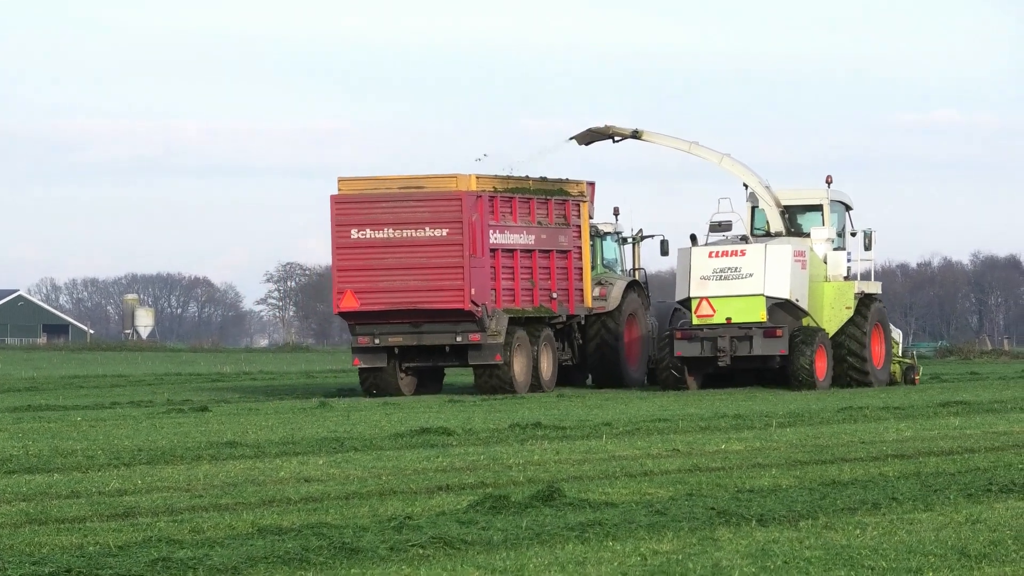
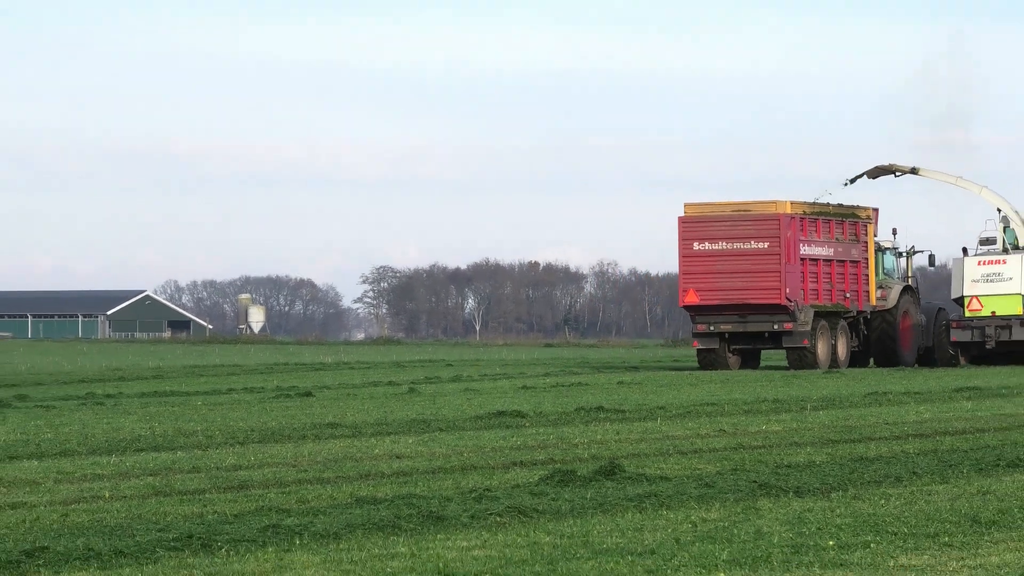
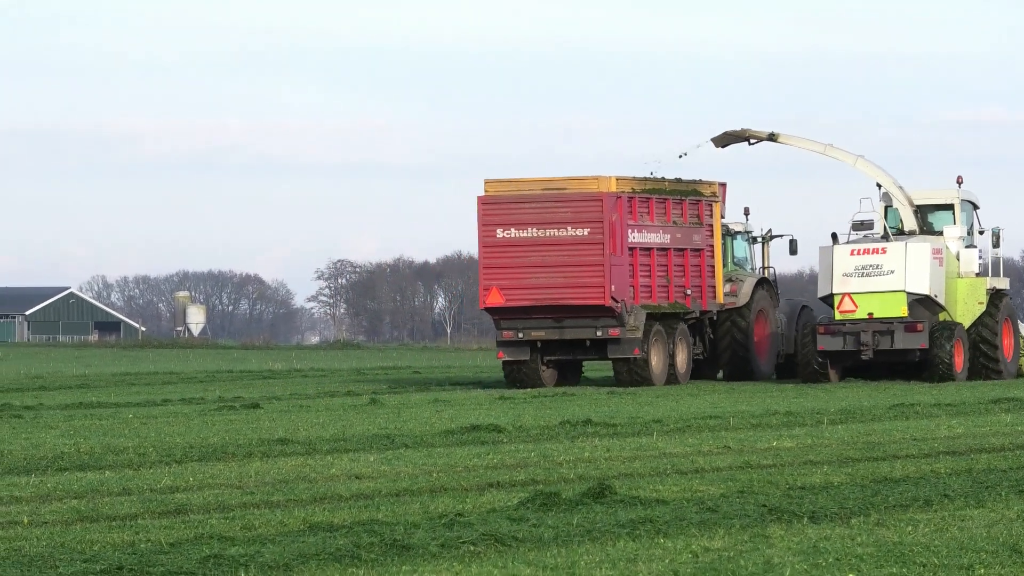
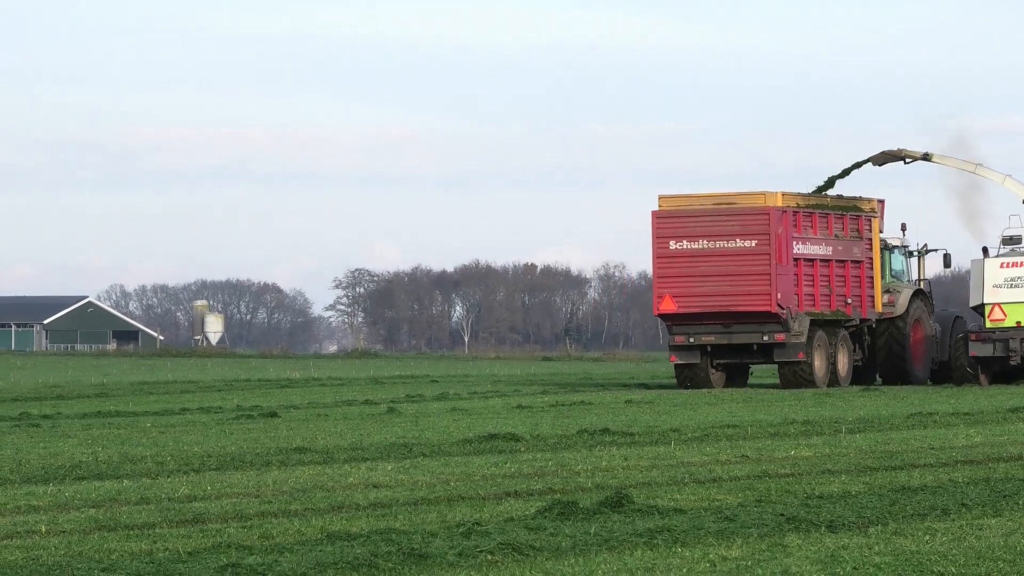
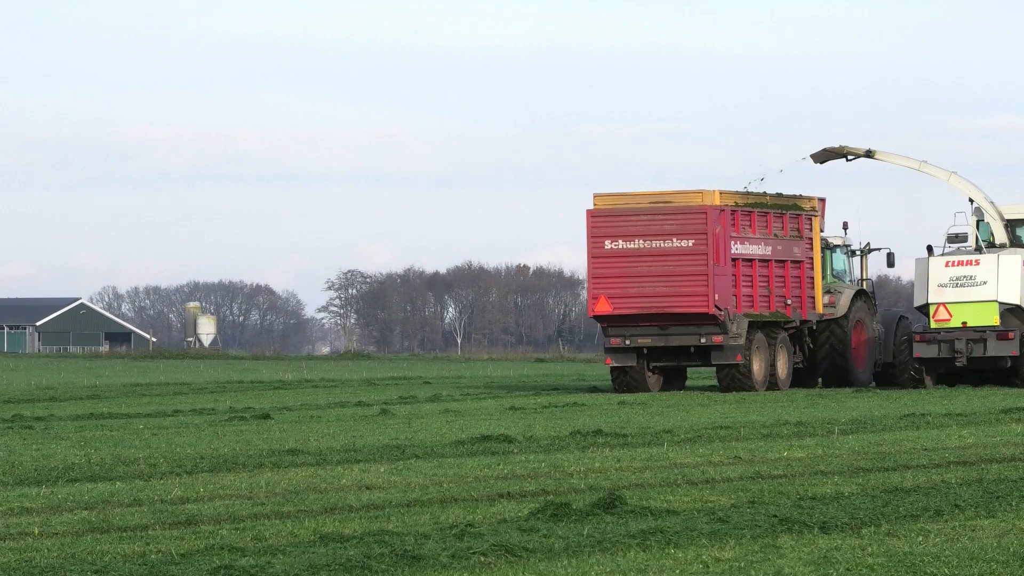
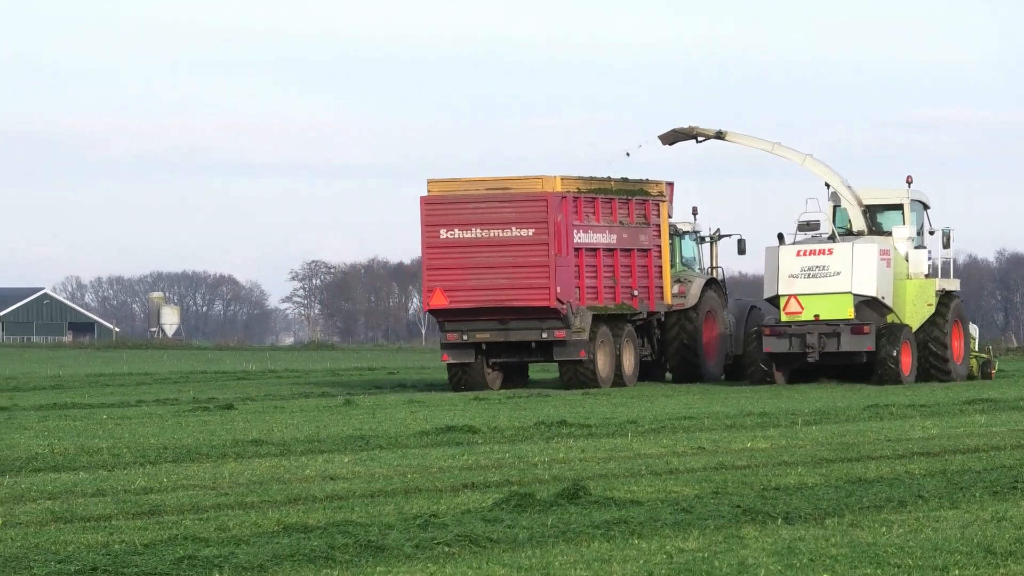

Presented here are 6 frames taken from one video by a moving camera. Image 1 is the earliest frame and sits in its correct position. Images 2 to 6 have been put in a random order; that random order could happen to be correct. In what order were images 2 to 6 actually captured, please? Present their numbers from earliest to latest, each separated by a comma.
6, 3, 5, 4, 2
